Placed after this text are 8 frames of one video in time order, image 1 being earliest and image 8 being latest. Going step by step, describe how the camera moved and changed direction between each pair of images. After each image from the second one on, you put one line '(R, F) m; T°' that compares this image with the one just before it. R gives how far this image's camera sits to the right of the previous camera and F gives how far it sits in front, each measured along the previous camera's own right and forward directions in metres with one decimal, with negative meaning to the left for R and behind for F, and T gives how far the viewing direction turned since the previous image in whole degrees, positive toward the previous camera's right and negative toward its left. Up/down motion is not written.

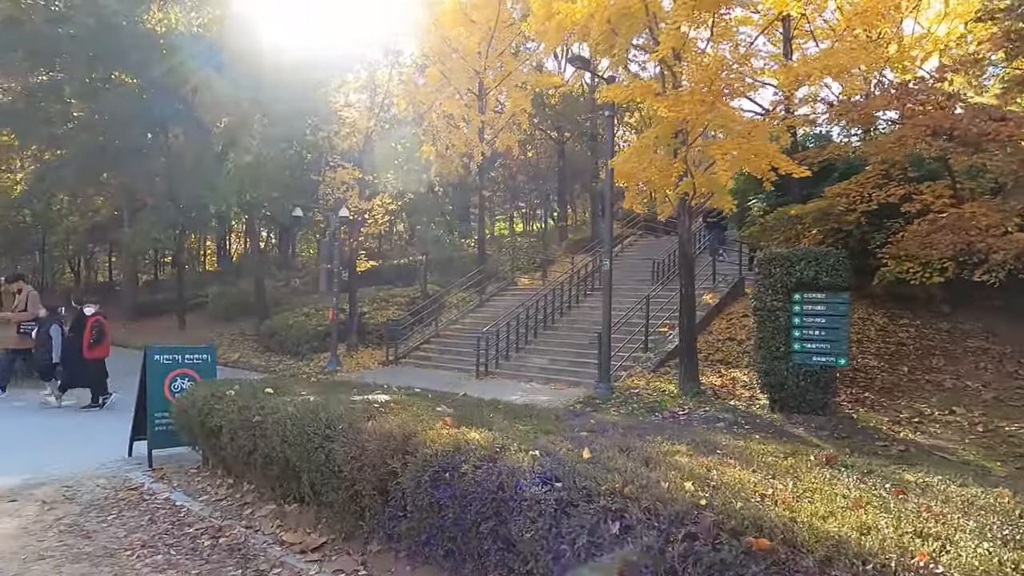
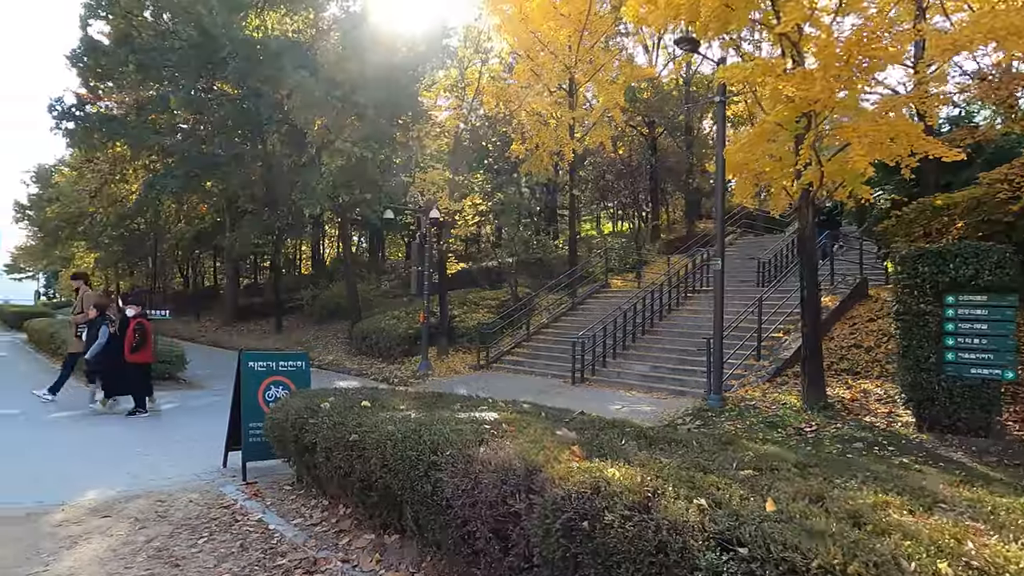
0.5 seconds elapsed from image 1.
(-0.3, +0.7) m; -7°
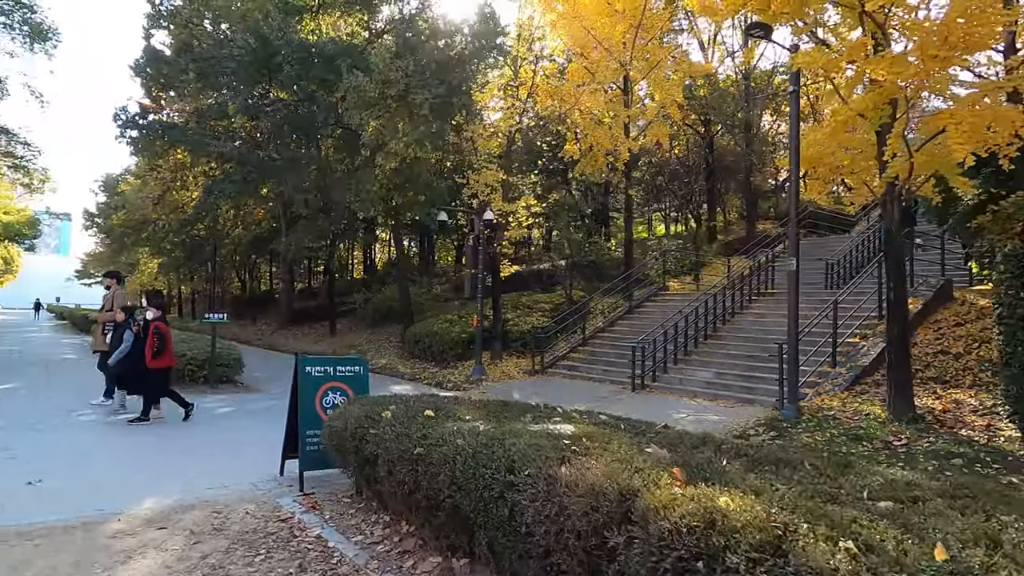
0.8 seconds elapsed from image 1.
(-0.2, +0.4) m; -4°
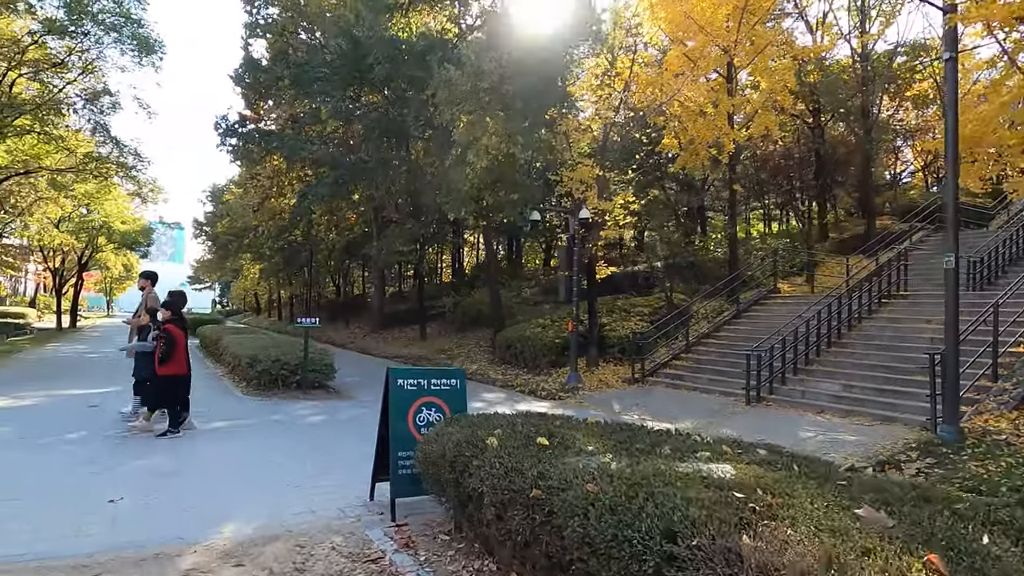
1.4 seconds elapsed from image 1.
(-0.3, +0.8) m; -7°
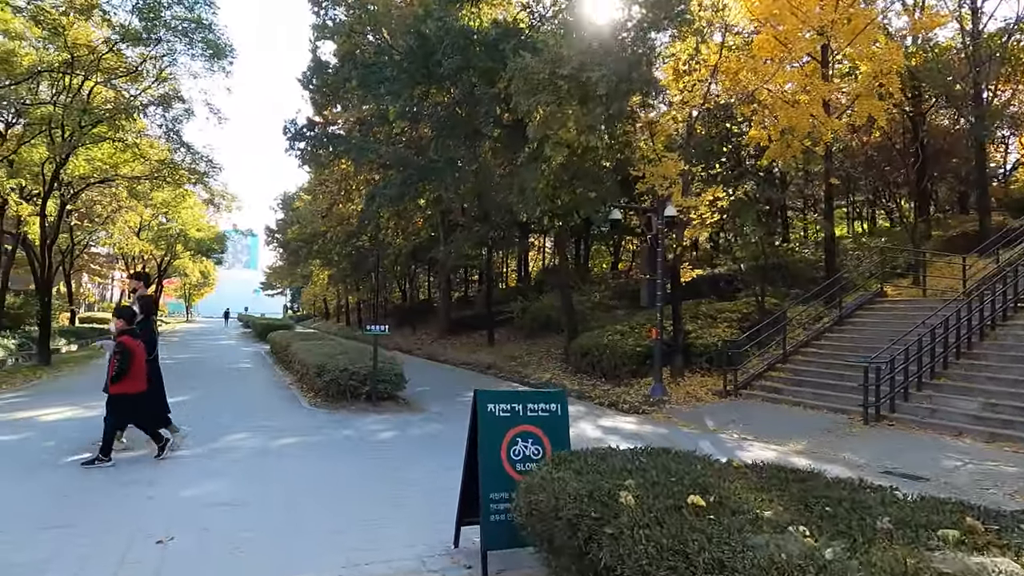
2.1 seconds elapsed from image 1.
(-0.3, +1.0) m; -5°
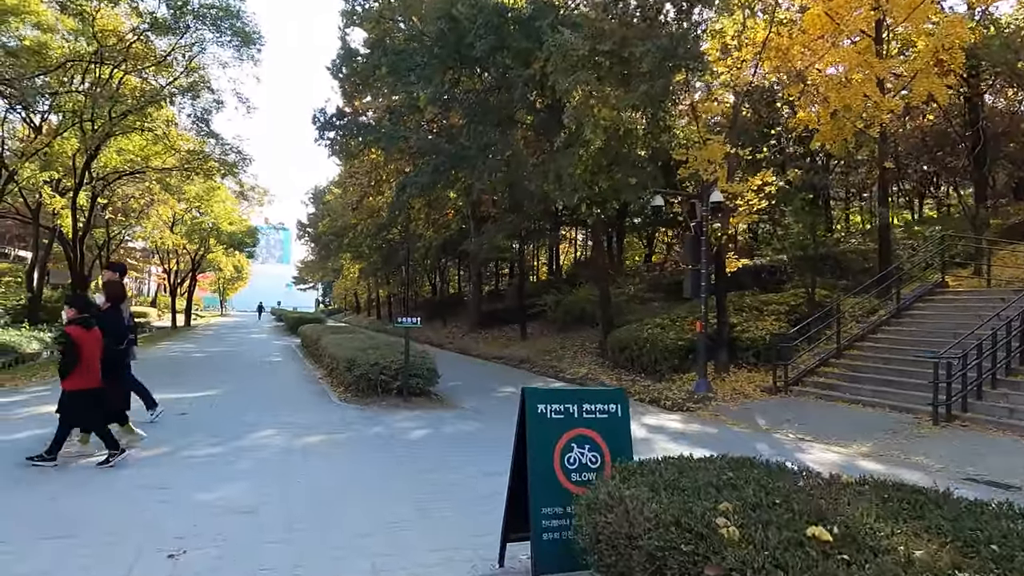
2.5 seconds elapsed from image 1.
(-0.1, +0.6) m; -3°
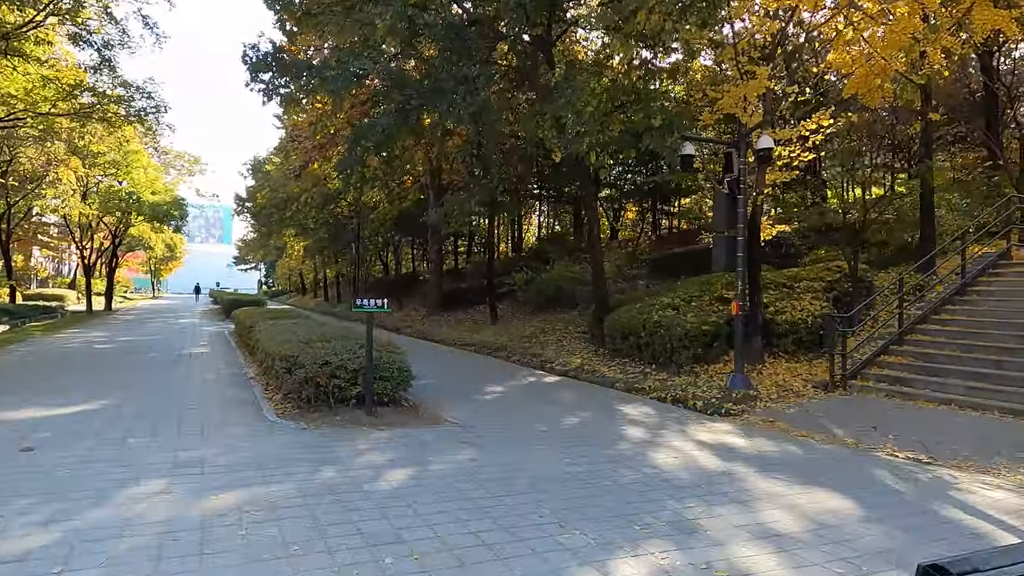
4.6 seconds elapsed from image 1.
(-0.7, +3.0) m; +4°
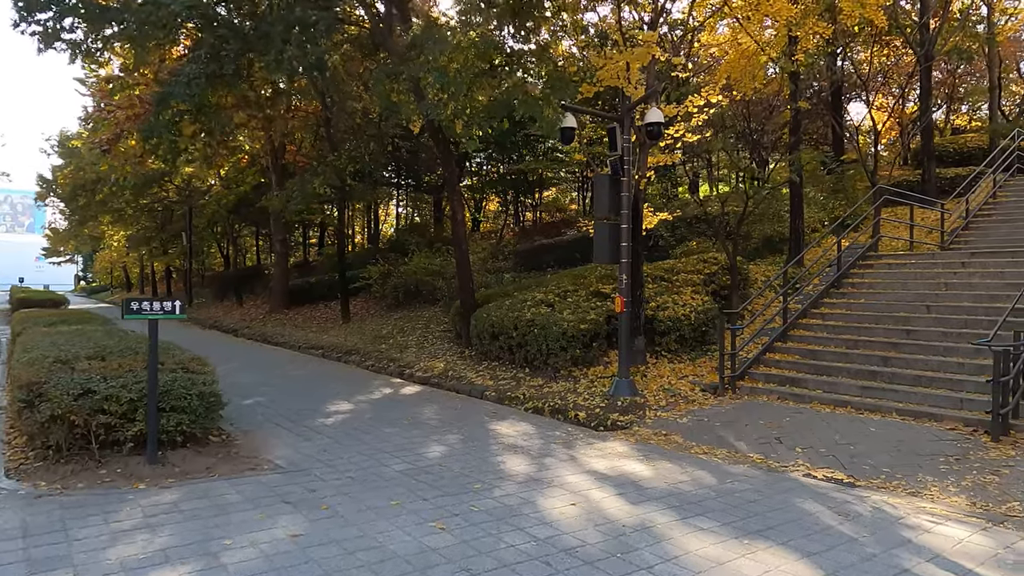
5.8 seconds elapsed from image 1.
(+0.1, +1.8) m; +12°
